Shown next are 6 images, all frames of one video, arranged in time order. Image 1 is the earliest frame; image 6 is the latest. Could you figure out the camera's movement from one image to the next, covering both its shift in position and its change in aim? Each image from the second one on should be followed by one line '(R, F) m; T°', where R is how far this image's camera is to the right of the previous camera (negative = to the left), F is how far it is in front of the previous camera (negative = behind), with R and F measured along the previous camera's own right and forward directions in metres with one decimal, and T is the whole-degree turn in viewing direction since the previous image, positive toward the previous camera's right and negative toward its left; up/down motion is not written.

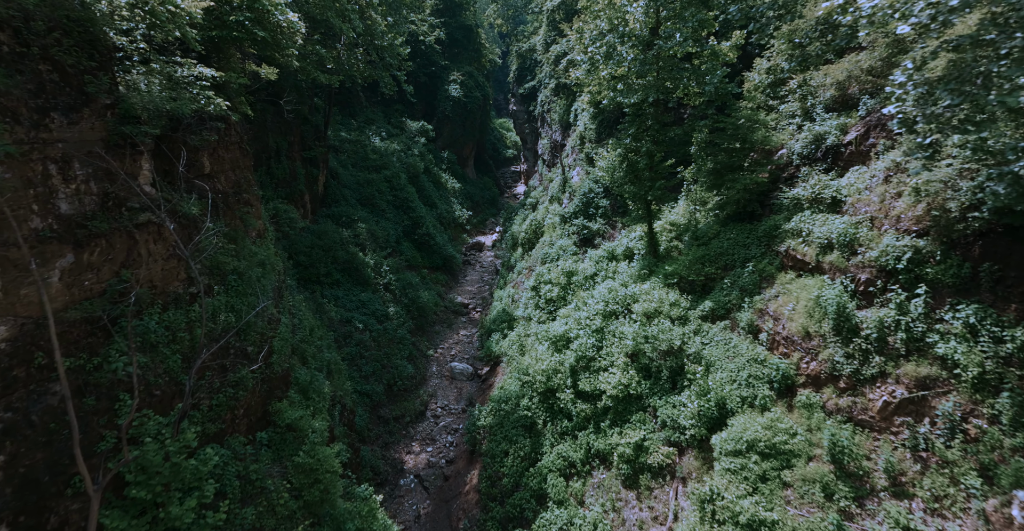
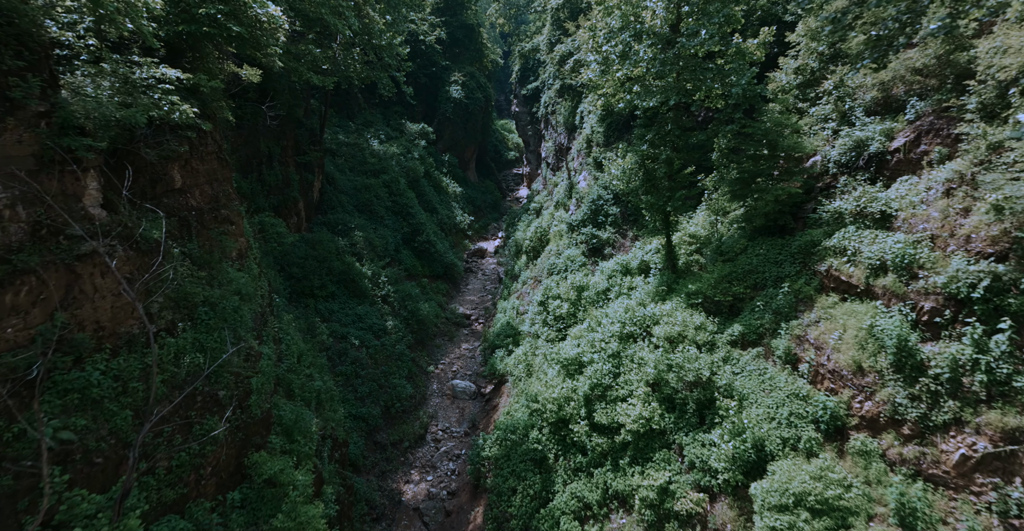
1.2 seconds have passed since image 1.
(-0.2, +1.0) m; 0°
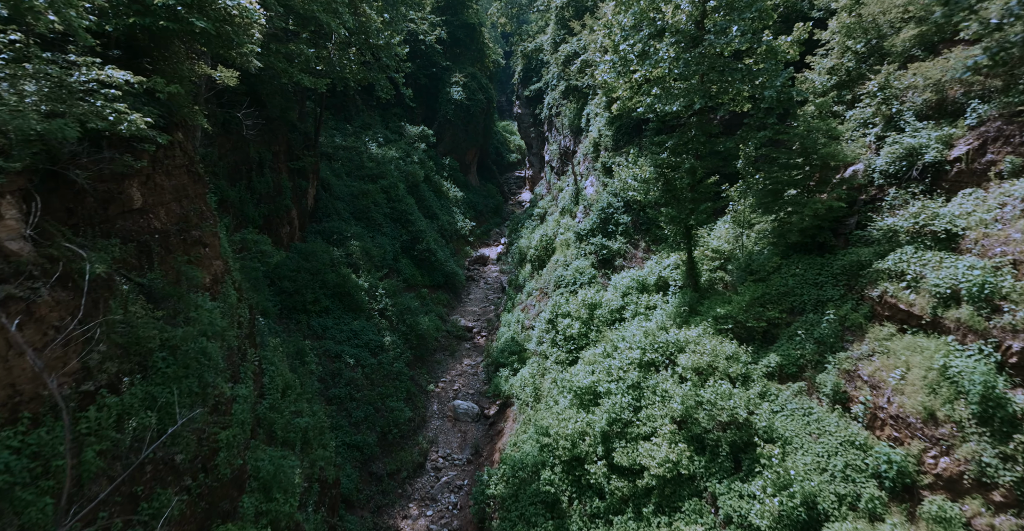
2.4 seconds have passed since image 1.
(-0.2, +1.0) m; 0°
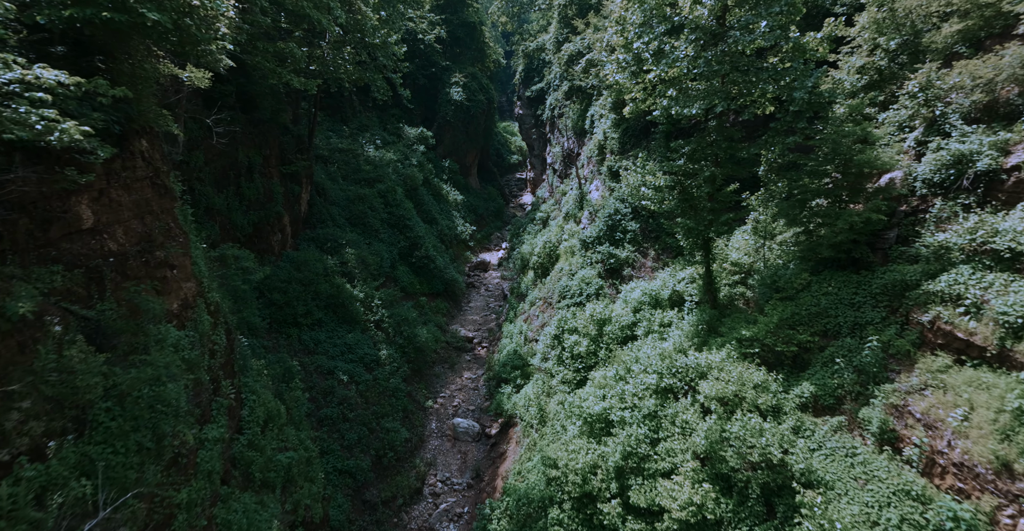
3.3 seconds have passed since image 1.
(-0.1, +0.8) m; 0°
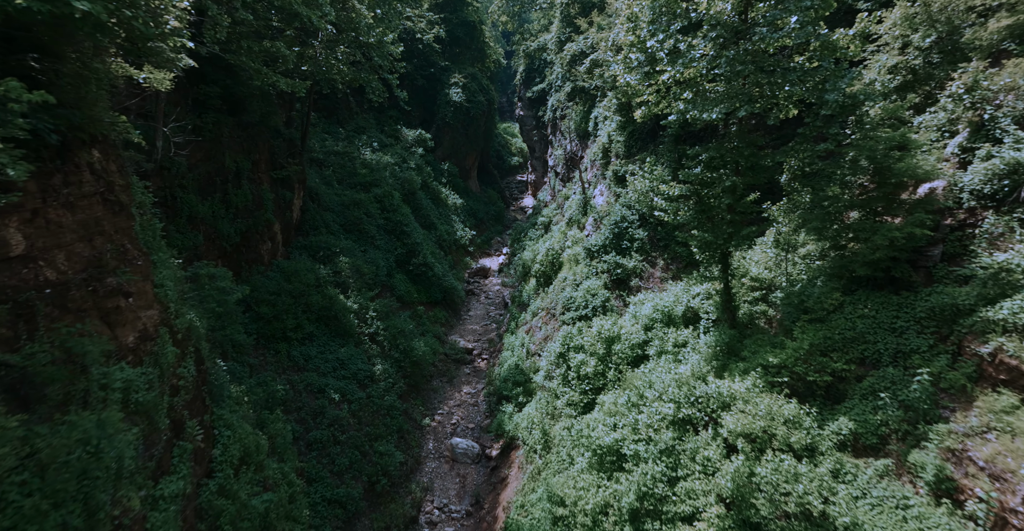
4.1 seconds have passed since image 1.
(0.0, +0.8) m; 0°
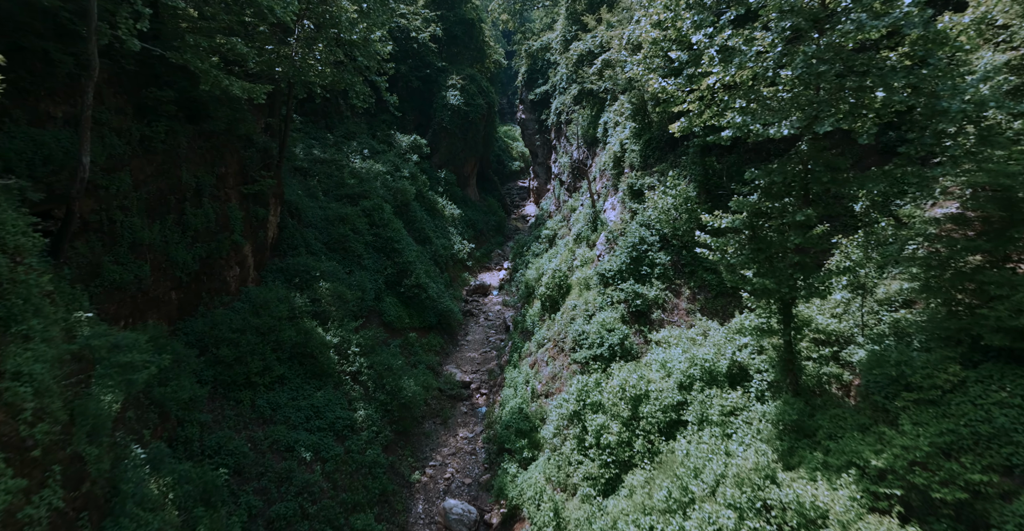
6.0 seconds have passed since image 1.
(-0.1, +2.0) m; 0°
